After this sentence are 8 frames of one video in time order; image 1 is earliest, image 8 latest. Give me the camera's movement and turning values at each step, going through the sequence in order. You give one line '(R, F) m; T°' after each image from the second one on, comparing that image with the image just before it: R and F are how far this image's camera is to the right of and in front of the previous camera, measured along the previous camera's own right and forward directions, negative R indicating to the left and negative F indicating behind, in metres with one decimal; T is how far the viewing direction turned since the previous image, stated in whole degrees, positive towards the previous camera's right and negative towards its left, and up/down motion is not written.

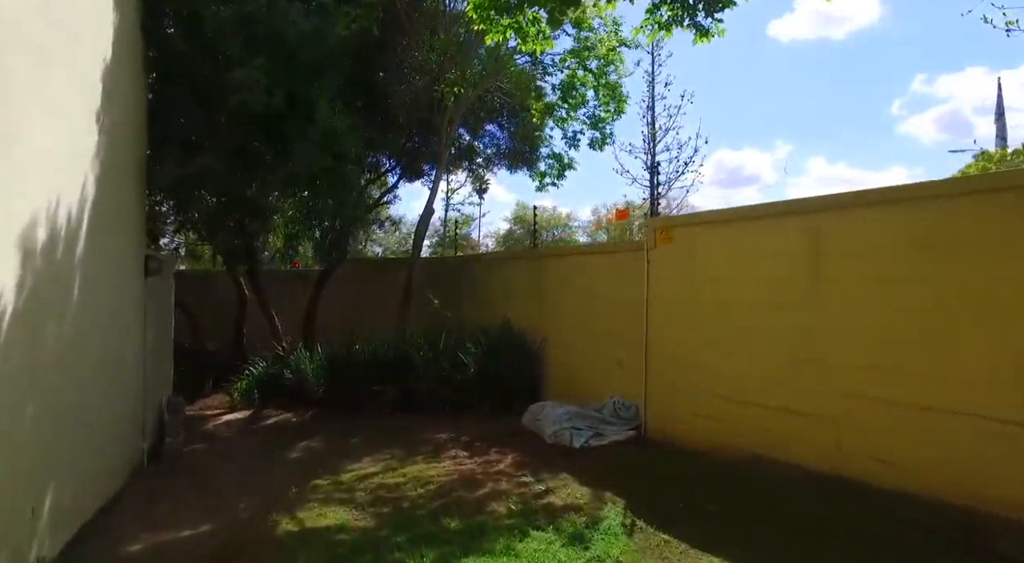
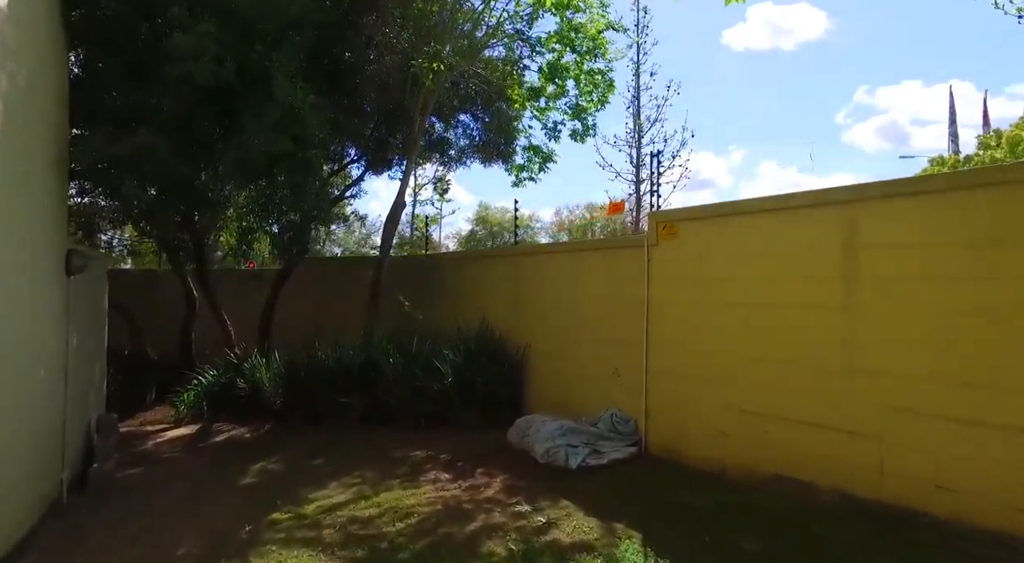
(-0.2, +0.7) m; +4°
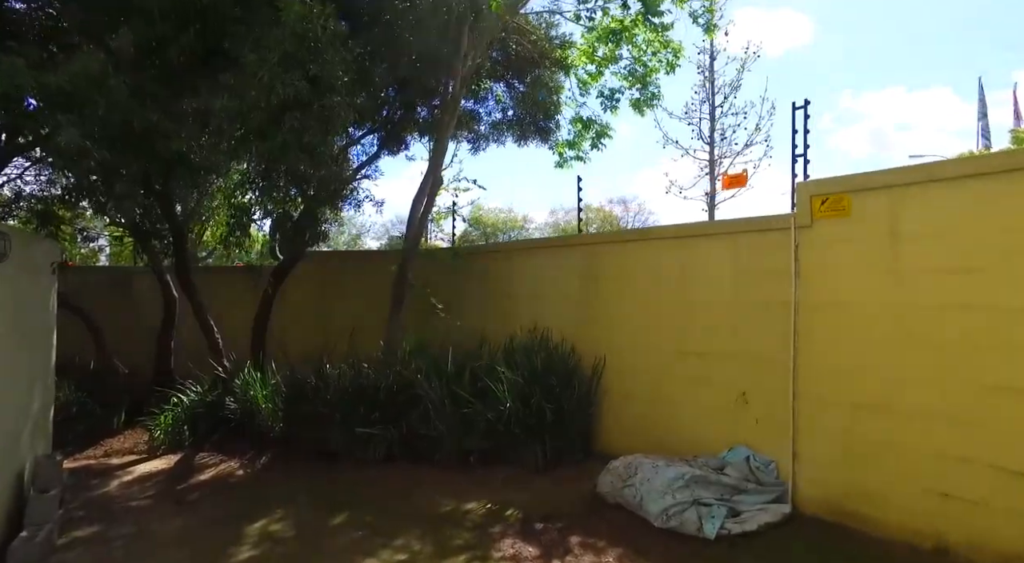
(-0.8, +1.7) m; +1°
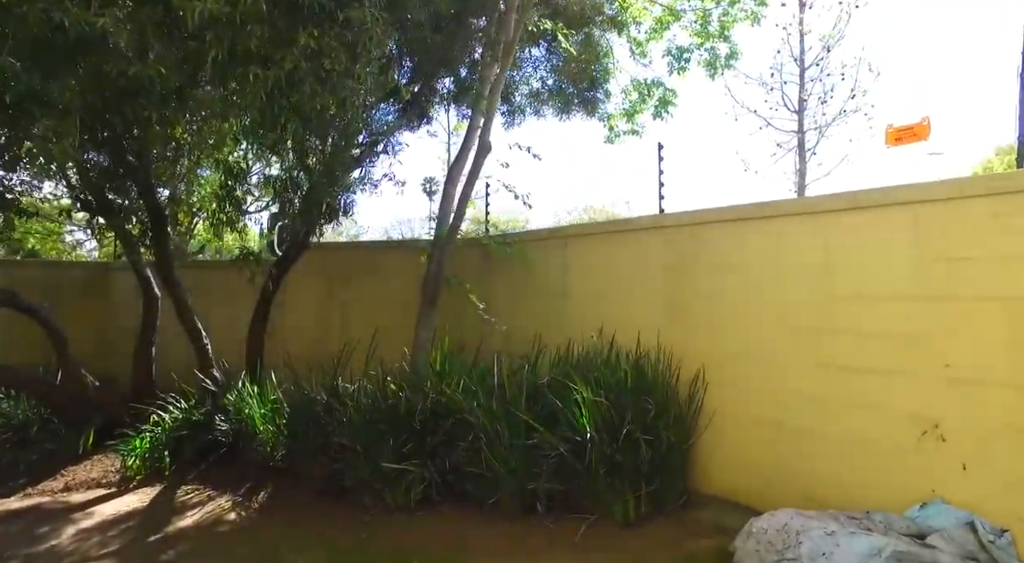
(-0.6, +1.4) m; 0°
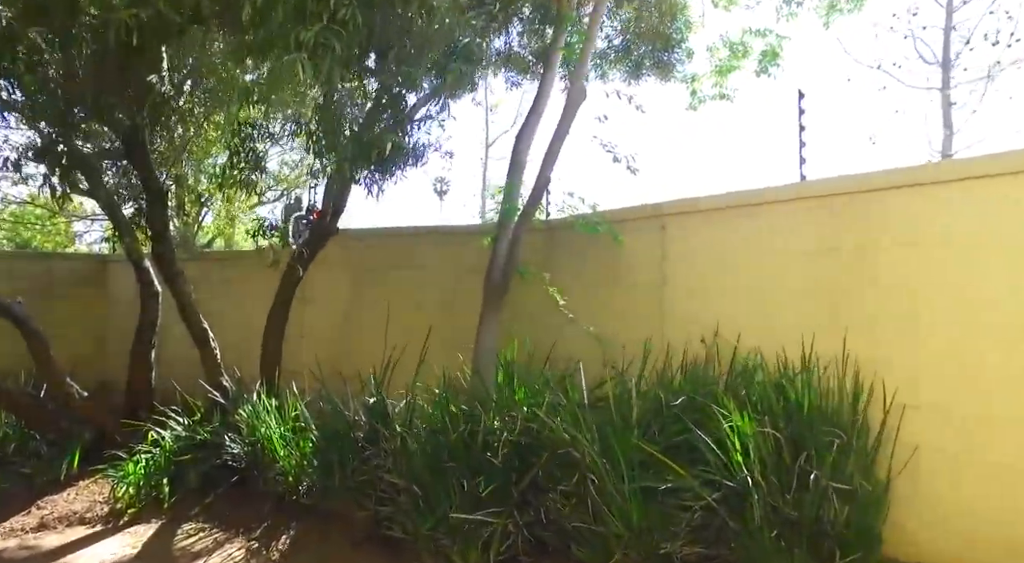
(-0.6, +1.2) m; -1°
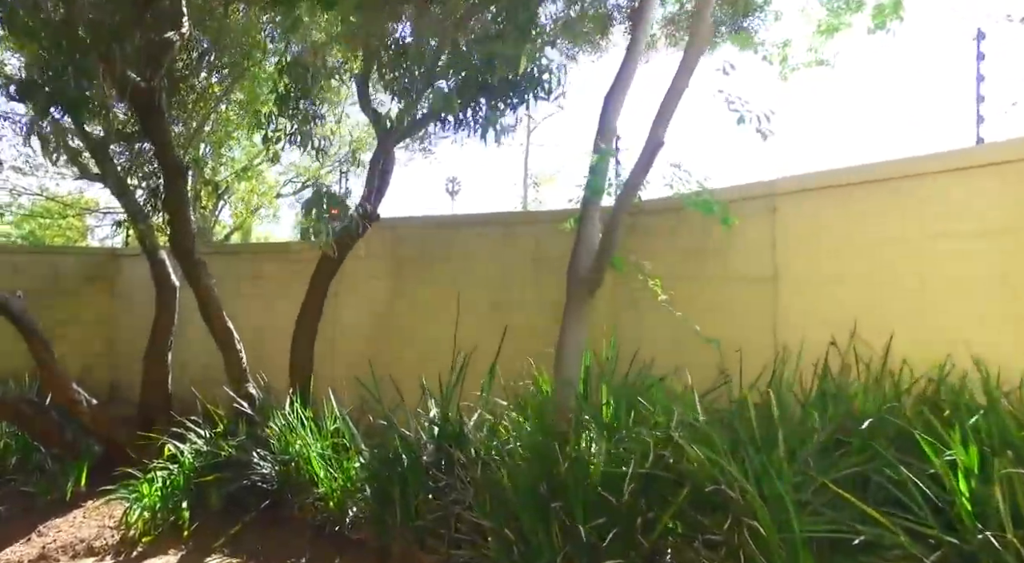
(-0.5, +0.8) m; -1°
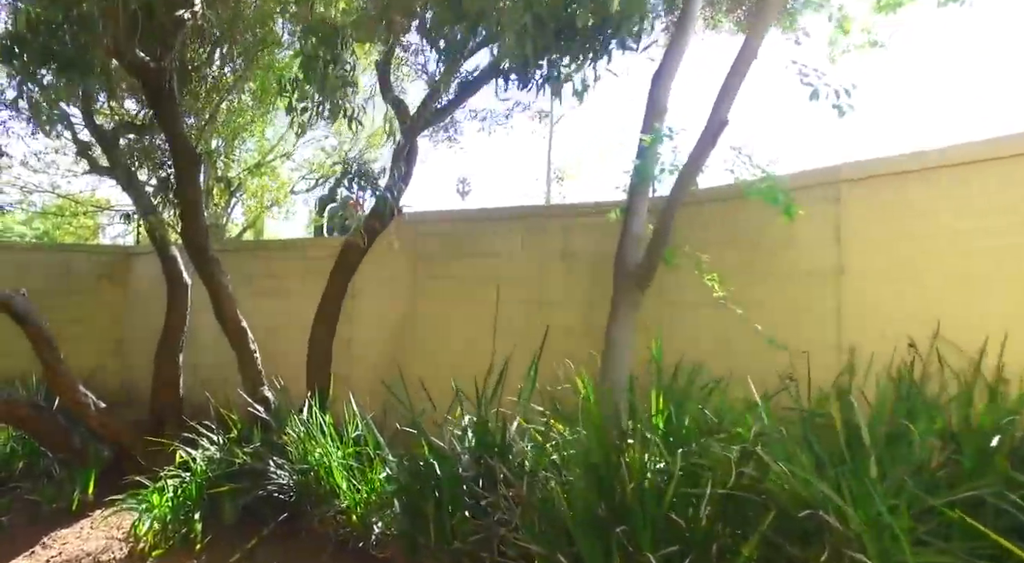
(-0.2, +0.3) m; -1°
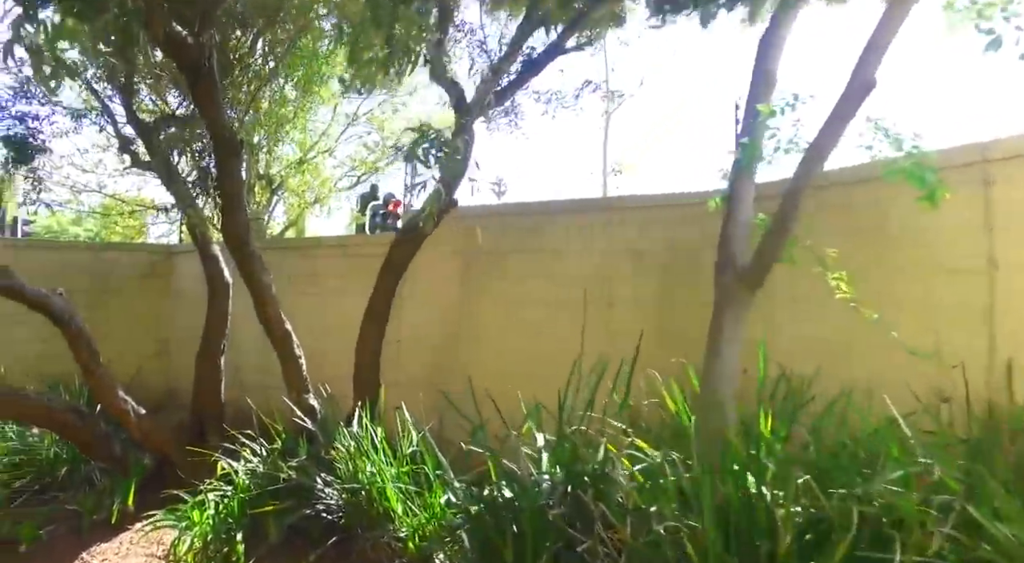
(-0.2, +0.5) m; -3°
